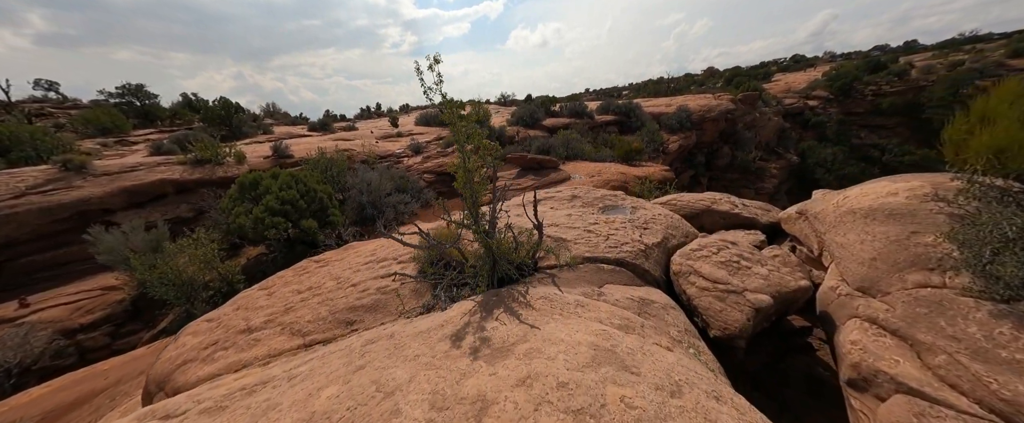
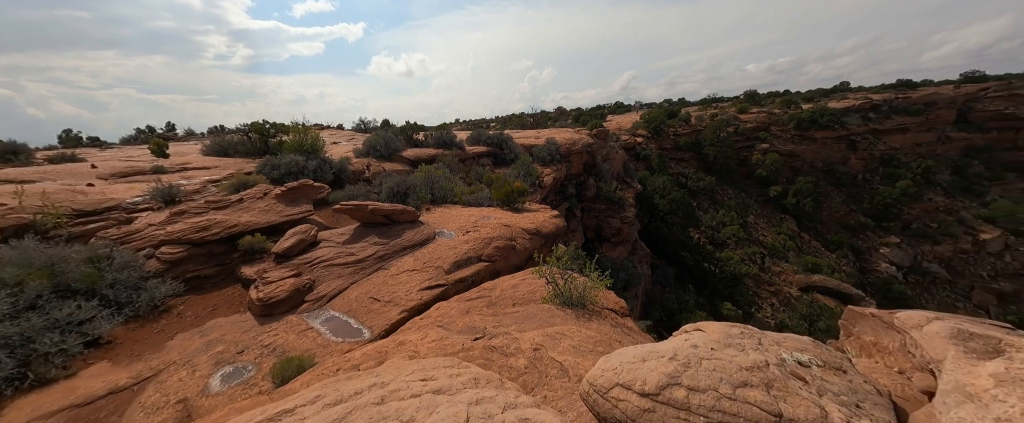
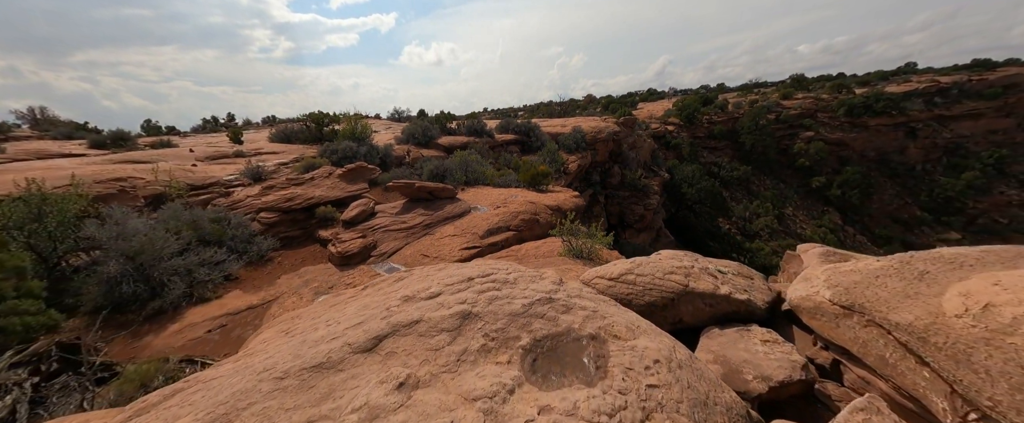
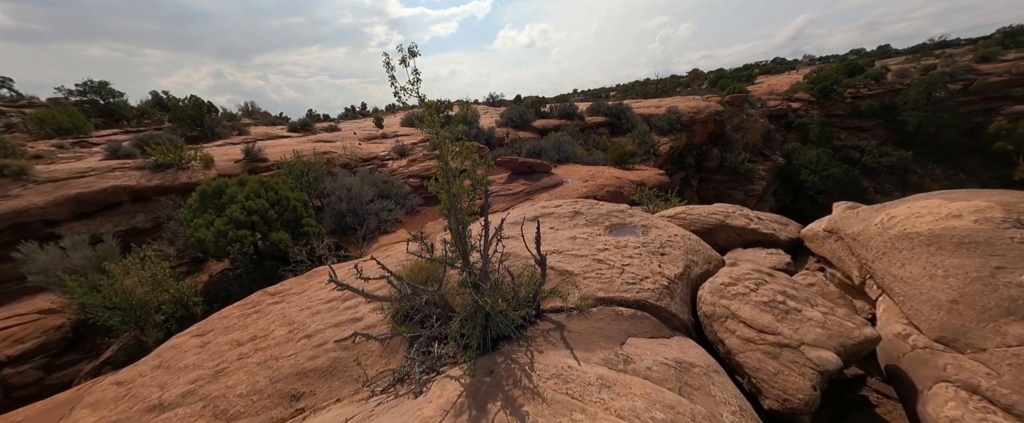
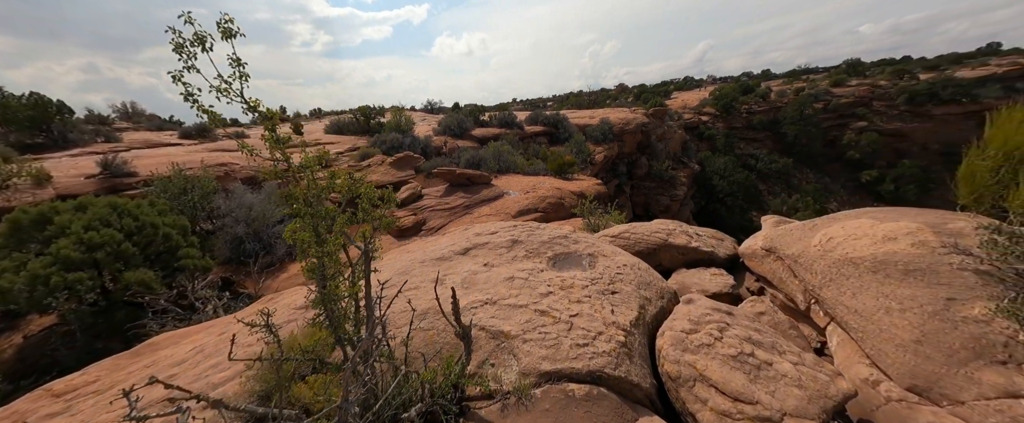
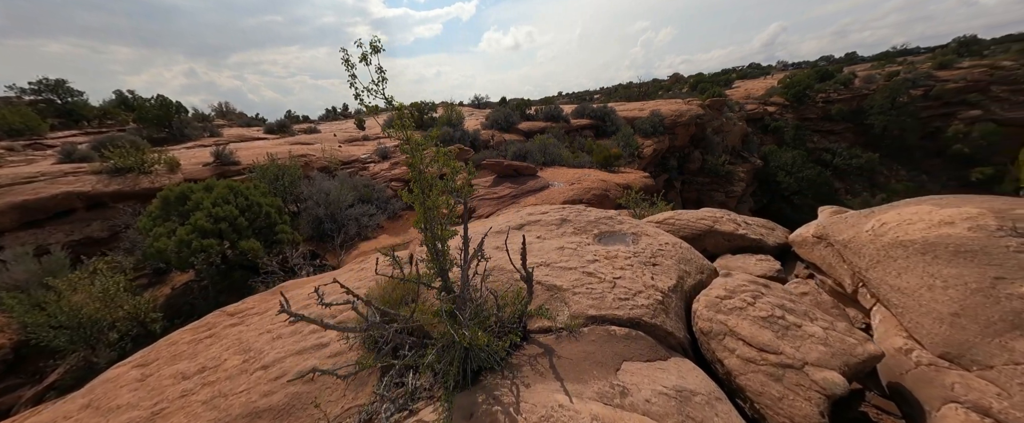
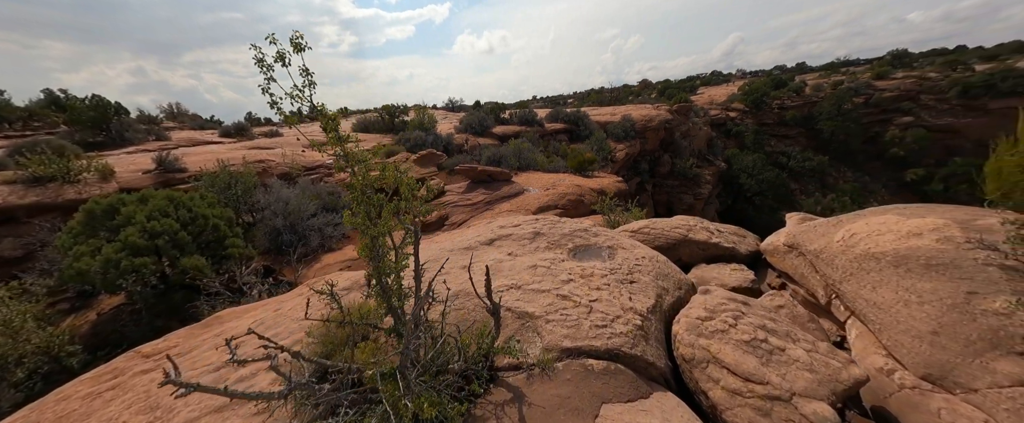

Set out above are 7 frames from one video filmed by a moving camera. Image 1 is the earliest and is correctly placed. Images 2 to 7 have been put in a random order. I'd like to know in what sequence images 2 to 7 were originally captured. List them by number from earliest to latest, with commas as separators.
4, 6, 7, 5, 3, 2
